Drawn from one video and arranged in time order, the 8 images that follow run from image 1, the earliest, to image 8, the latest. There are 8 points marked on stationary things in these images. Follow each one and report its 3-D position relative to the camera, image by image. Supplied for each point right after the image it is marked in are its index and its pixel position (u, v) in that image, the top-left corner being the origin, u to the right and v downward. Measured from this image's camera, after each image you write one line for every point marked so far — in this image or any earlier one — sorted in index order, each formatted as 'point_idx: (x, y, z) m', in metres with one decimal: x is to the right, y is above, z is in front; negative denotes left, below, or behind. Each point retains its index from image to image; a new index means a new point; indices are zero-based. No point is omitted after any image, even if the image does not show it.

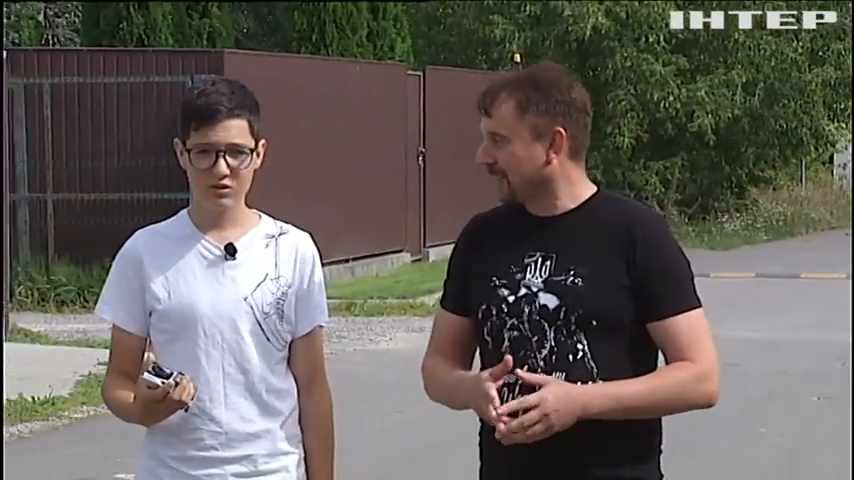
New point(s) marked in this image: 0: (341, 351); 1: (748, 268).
0: (-0.6, -0.8, +11.5) m
1: (+3.4, -0.4, +16.3) m
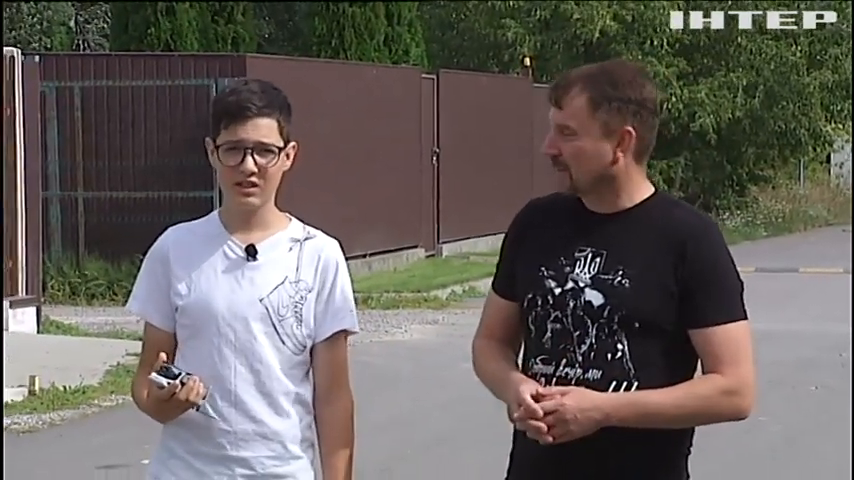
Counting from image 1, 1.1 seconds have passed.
0: (-0.5, -0.8, +12.0) m
1: (+3.5, -0.3, +16.8) m
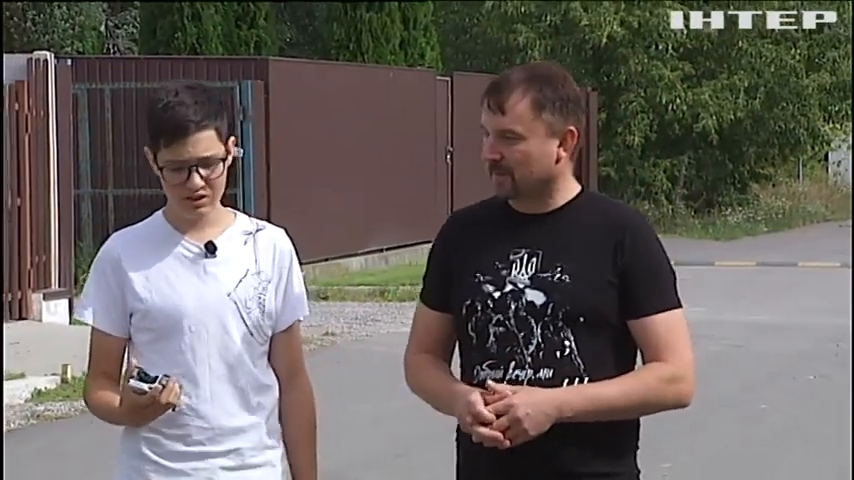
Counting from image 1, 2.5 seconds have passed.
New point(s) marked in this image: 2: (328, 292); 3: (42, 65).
0: (-0.4, -0.8, +12.5) m
1: (+3.6, -0.2, +17.3) m
2: (-0.9, -0.5, +14.7) m
3: (-3.1, +1.4, +12.3) m
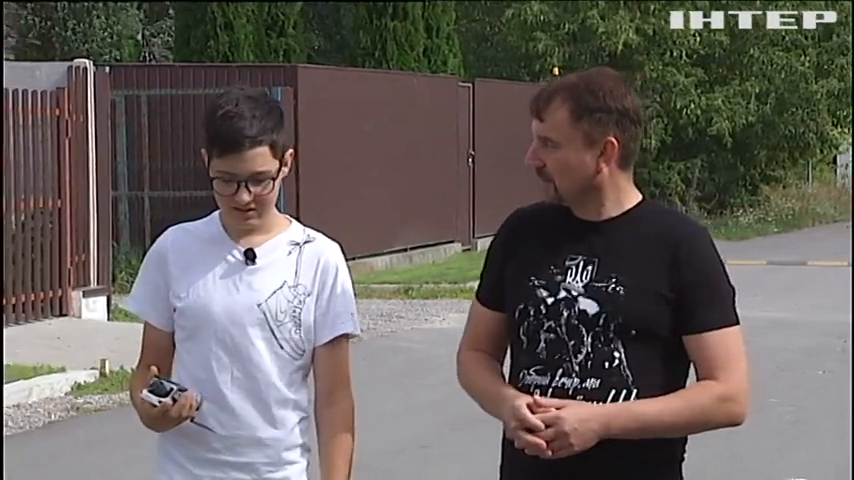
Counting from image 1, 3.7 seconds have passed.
0: (-0.2, -0.8, +13.1) m
1: (+3.9, -0.2, +17.8) m
2: (-0.7, -0.5, +15.2) m
3: (-2.9, +1.4, +12.8) m
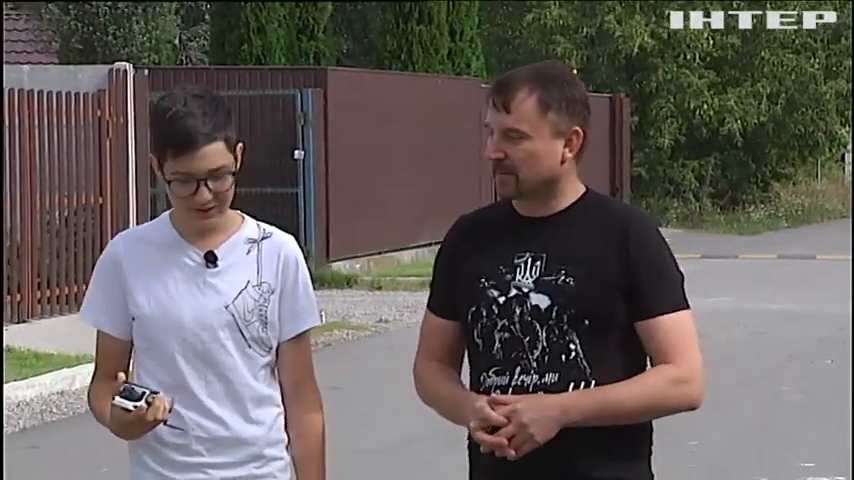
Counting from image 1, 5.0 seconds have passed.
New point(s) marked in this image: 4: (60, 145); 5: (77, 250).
0: (0.0, -0.7, +13.7) m
1: (+4.2, -0.1, +18.3) m
2: (-0.5, -0.4, +15.8) m
3: (-2.7, +1.5, +13.5) m
4: (-3.2, +0.8, +13.1) m
5: (-3.0, -0.1, +13.3) m
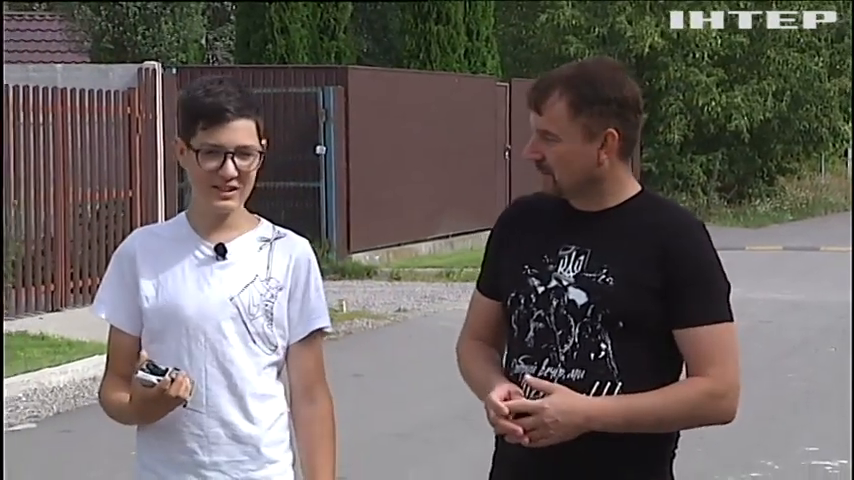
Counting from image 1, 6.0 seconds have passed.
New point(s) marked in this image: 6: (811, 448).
0: (+0.1, -0.6, +14.2) m
1: (+4.4, 0.0, +18.8) m
2: (-0.3, -0.4, +16.3) m
3: (-2.5, +1.5, +14.0) m
4: (-3.0, +0.9, +13.6) m
5: (-2.9, 0.0, +13.8) m
6: (+2.3, -1.2, +9.2) m
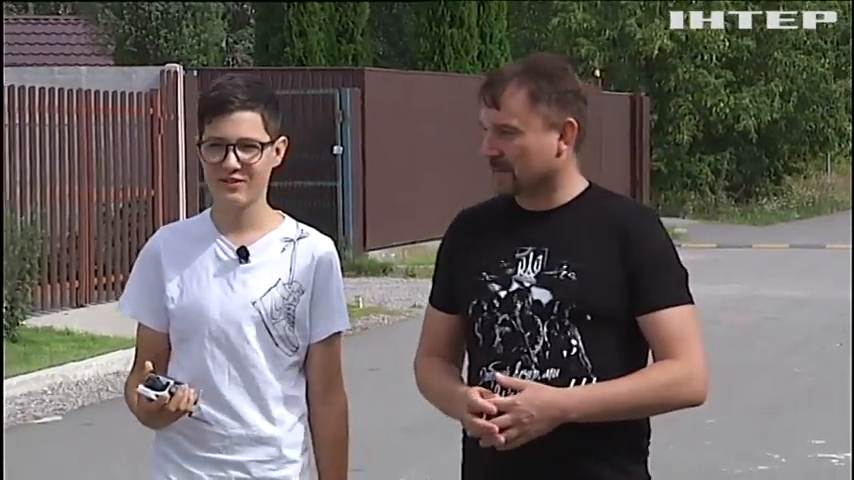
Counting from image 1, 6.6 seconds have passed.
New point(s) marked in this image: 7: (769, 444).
0: (+0.3, -0.6, +14.5) m
1: (+4.5, 0.0, +19.2) m
2: (-0.1, -0.3, +16.7) m
3: (-2.4, +1.5, +14.4) m
4: (-2.9, +0.9, +14.0) m
5: (-2.7, 0.0, +14.2) m
6: (+2.4, -1.3, +9.5) m
7: (+2.1, -1.3, +9.5) m
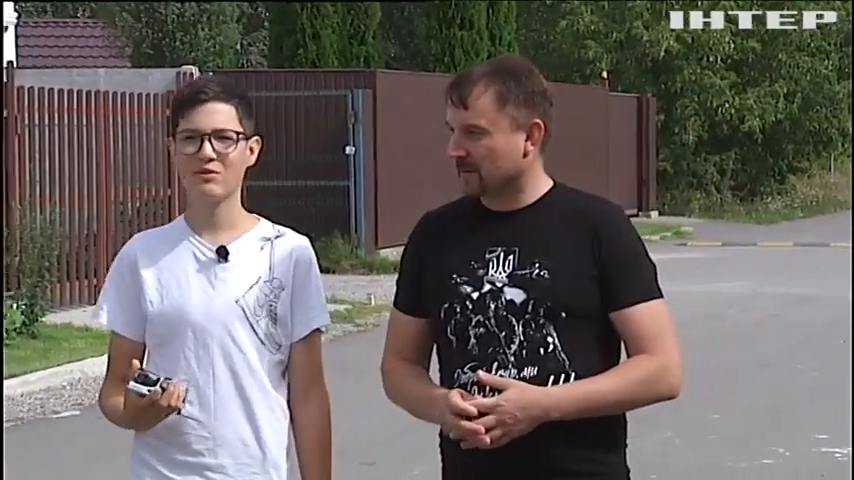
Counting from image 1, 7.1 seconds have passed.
0: (+0.4, -0.6, +14.8) m
1: (+4.7, +0.1, +19.4) m
2: (0.0, -0.3, +17.0) m
3: (-2.3, +1.6, +14.7) m
4: (-2.8, +0.9, +14.3) m
5: (-2.6, 0.0, +14.5) m
6: (+2.5, -1.3, +9.8) m
7: (+2.2, -1.3, +9.7) m
